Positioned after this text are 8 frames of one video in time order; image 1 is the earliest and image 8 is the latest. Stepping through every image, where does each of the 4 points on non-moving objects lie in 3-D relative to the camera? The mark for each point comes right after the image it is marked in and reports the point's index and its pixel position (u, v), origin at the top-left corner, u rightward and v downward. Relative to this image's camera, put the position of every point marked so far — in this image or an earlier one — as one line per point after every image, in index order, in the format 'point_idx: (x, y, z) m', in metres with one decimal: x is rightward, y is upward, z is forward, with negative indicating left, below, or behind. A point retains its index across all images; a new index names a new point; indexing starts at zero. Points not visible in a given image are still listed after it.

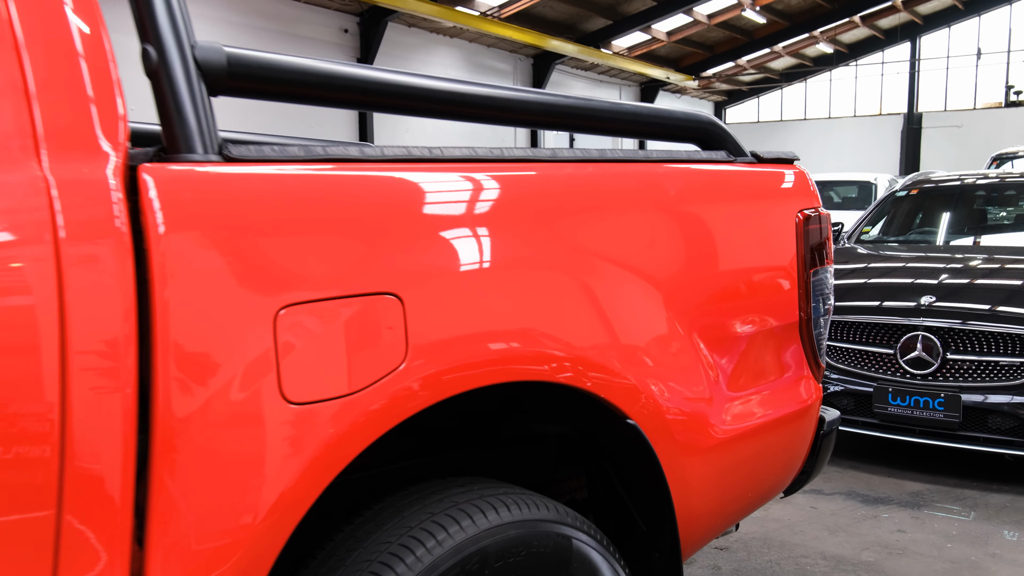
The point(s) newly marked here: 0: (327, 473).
0: (-0.3, -0.3, +1.1) m
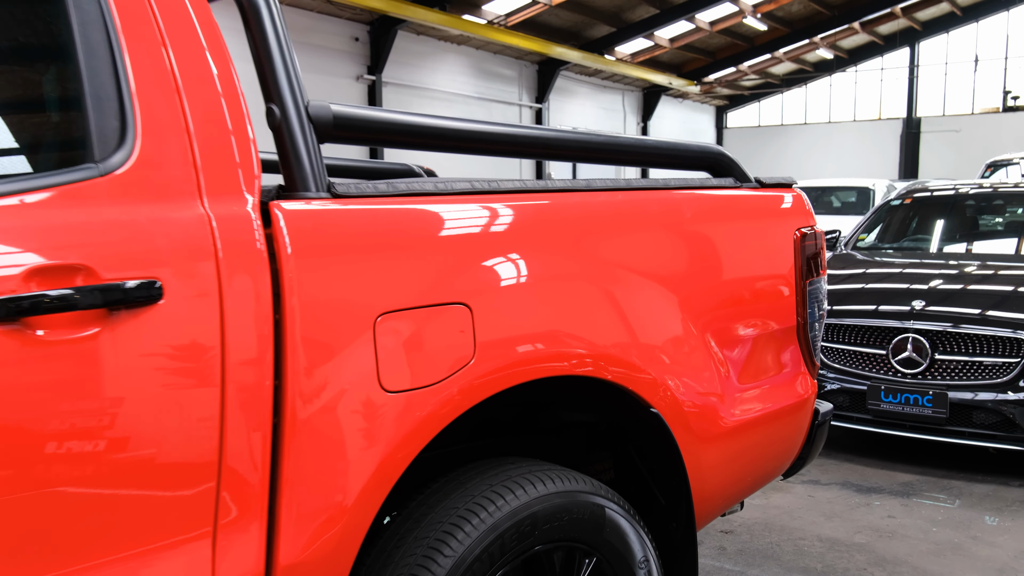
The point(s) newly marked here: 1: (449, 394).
0: (-0.2, -0.3, +1.4) m
1: (-0.2, -0.3, +1.4) m
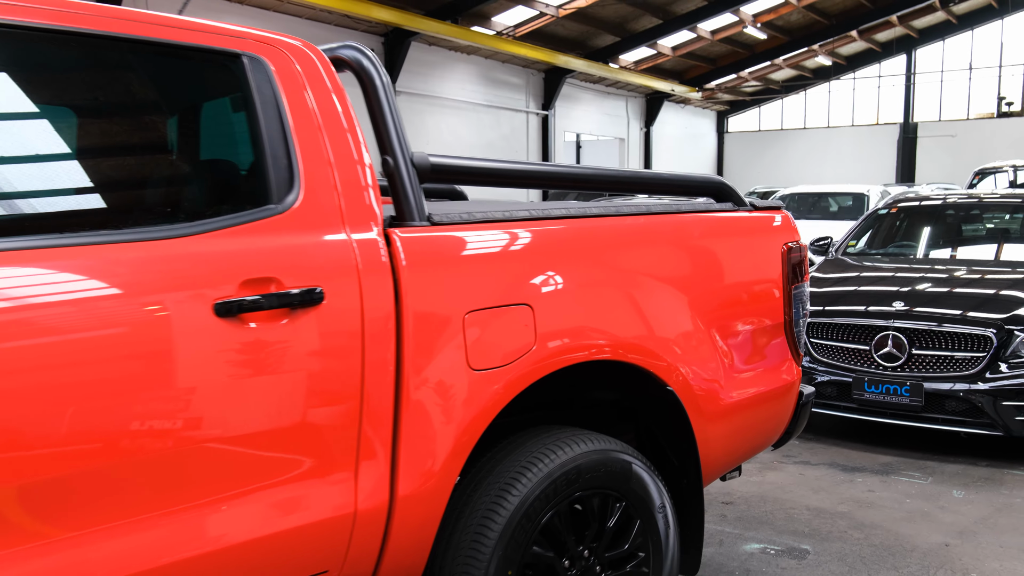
0: (-0.1, -0.3, +1.8) m
1: (0.0, -0.3, +1.8) m
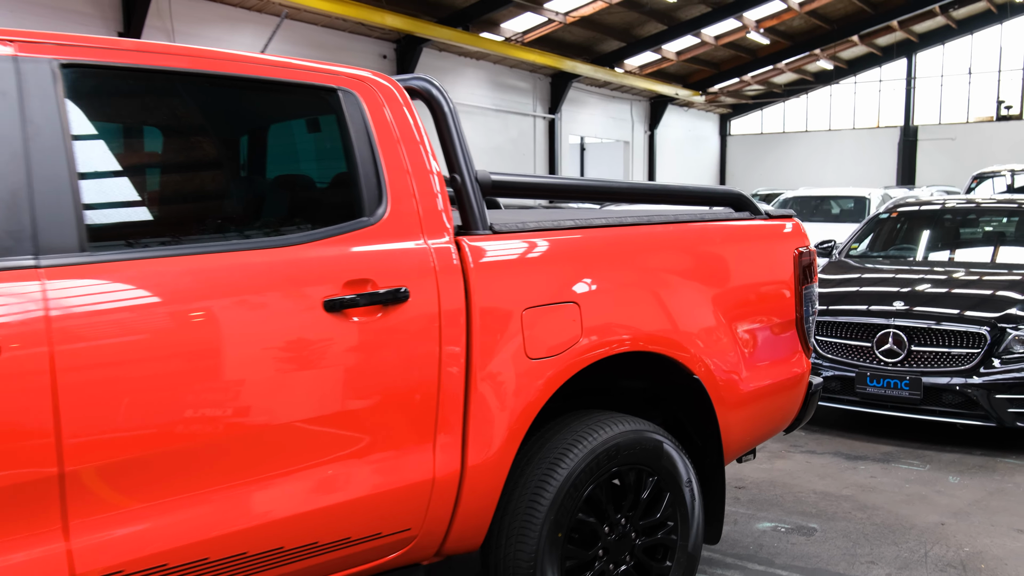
0: (+0.1, -0.3, +2.1) m
1: (+0.1, -0.3, +2.1) m
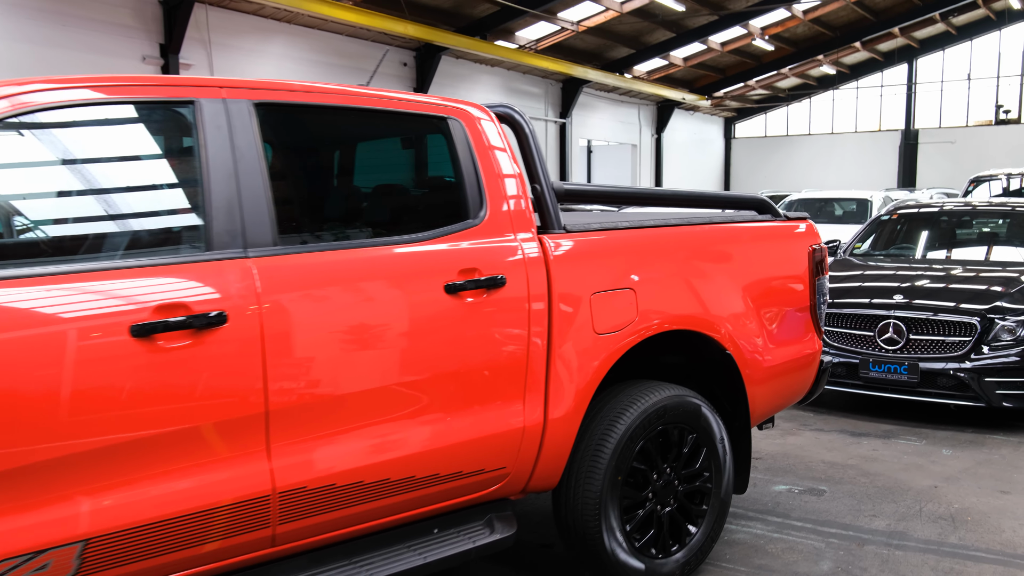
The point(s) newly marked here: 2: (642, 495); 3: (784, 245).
0: (+0.3, -0.3, +2.6) m
1: (+0.4, -0.2, +2.6) m
2: (+0.5, -0.8, +2.7) m
3: (+1.3, +0.2, +3.2) m
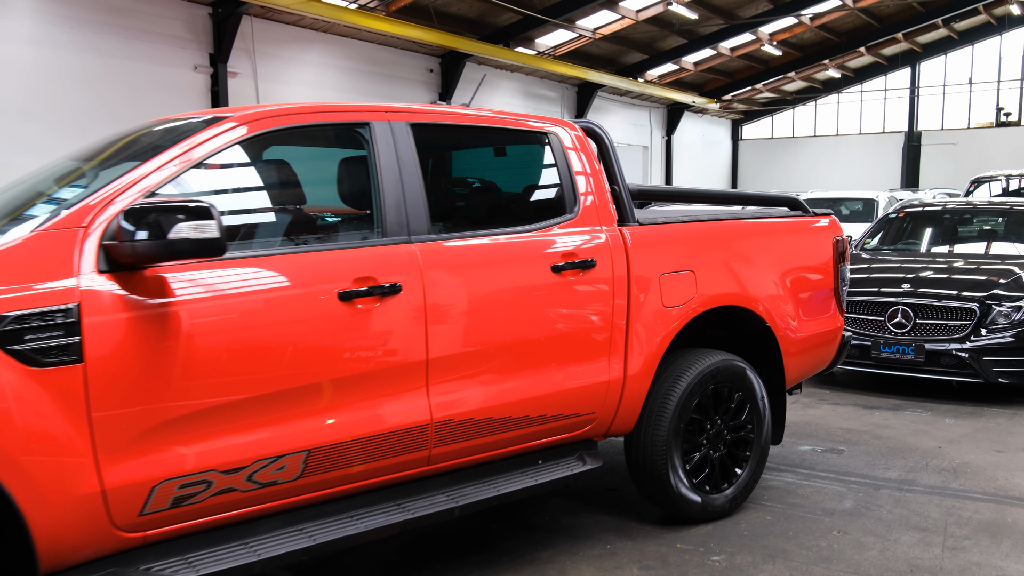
0: (+0.7, -0.2, +3.2) m
1: (+0.8, -0.1, +3.2) m
2: (+0.9, -0.7, +3.3) m
3: (+1.7, +0.3, +3.8) m
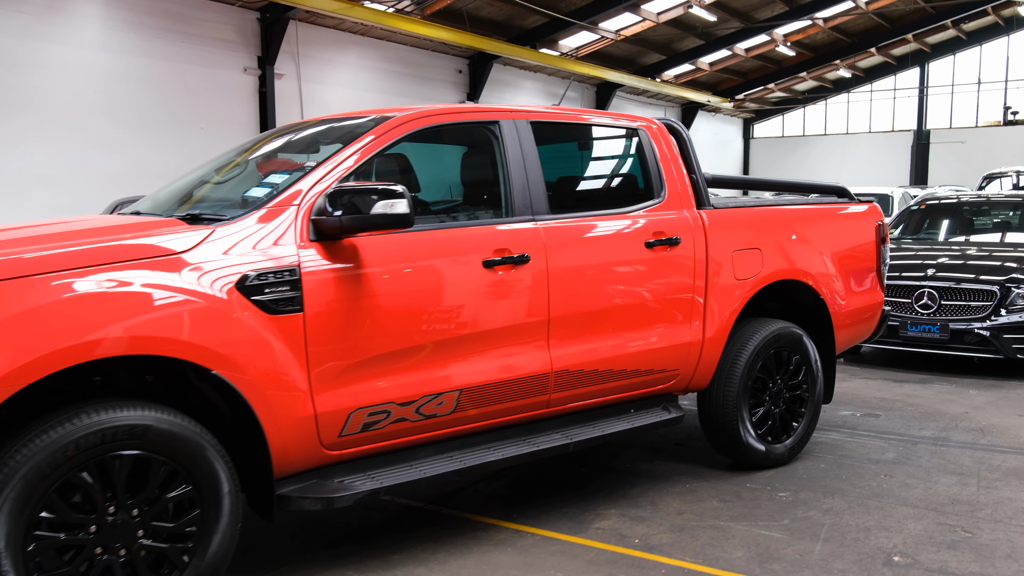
0: (+1.2, -0.1, +3.6) m
1: (+1.2, 0.0, +3.7) m
2: (+1.4, -0.6, +3.8) m
3: (+2.1, +0.4, +4.3) m
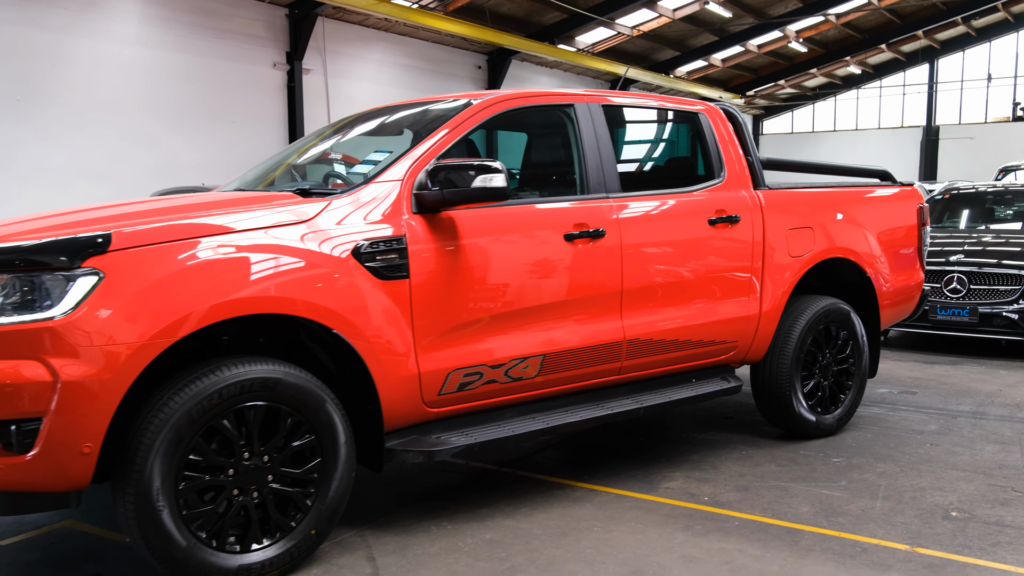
0: (+1.5, 0.0, +3.8) m
1: (+1.6, +0.1, +3.8) m
2: (+1.7, -0.5, +3.9) m
3: (+2.5, +0.5, +4.5) m
